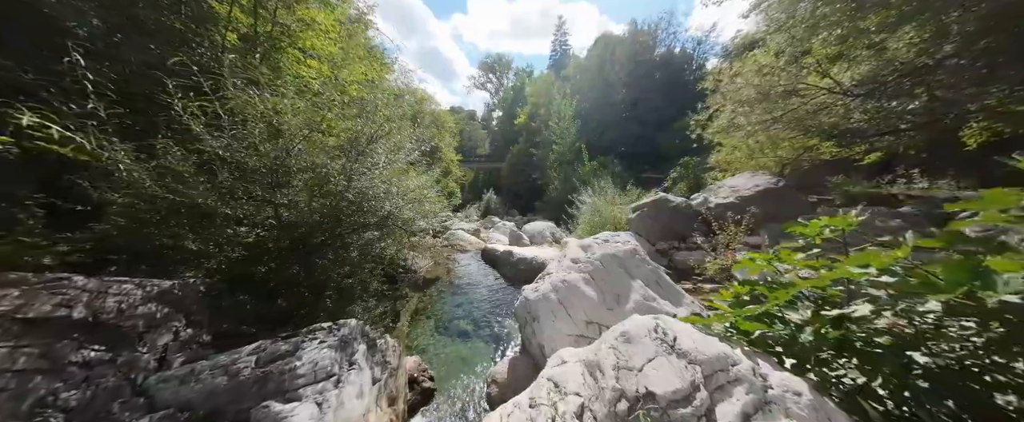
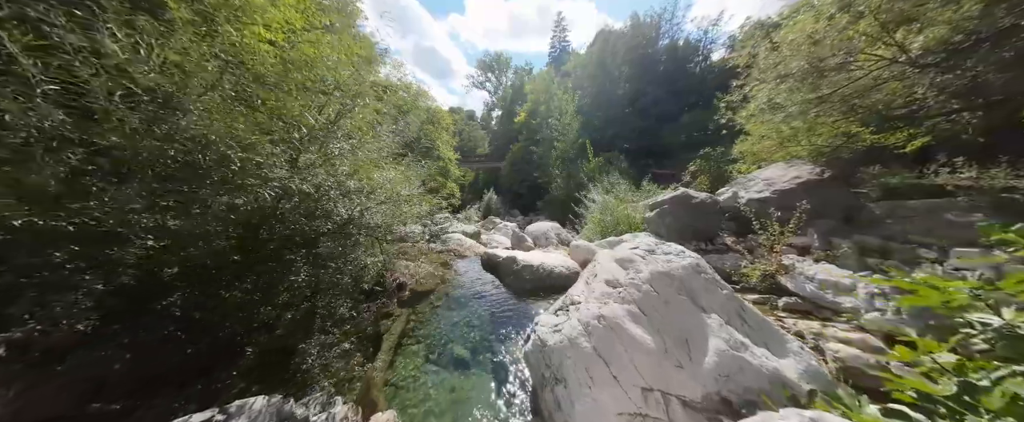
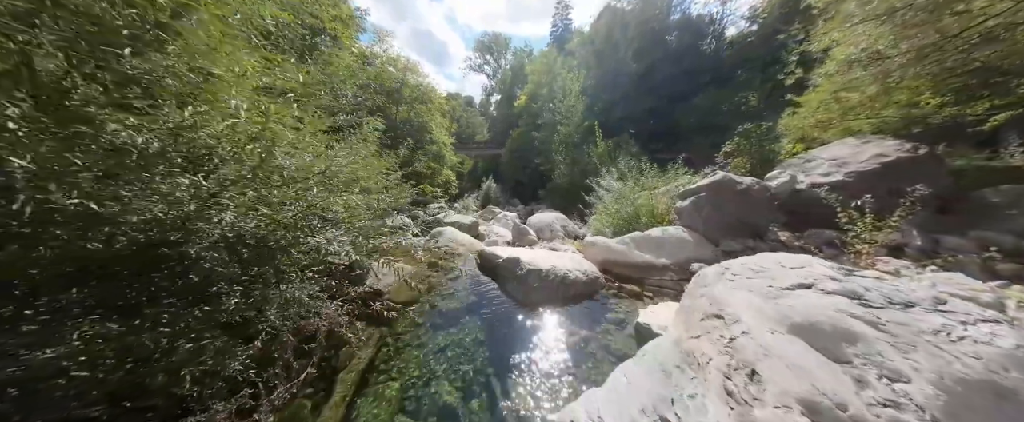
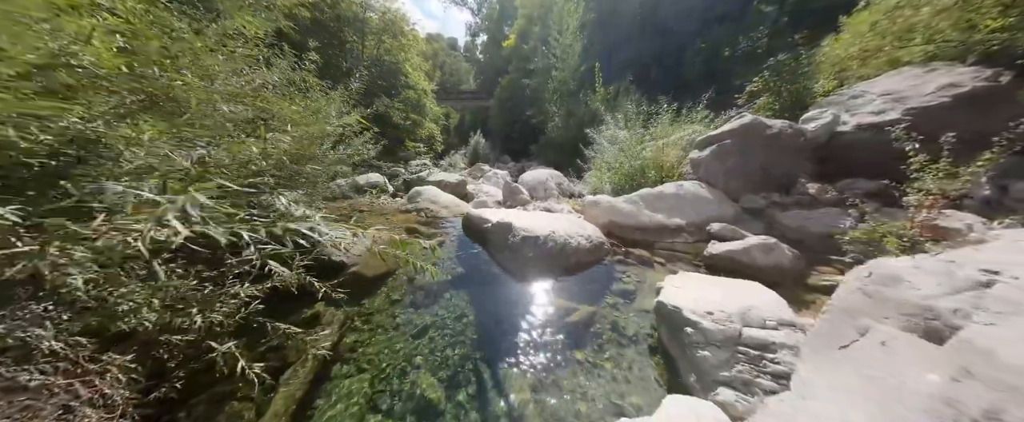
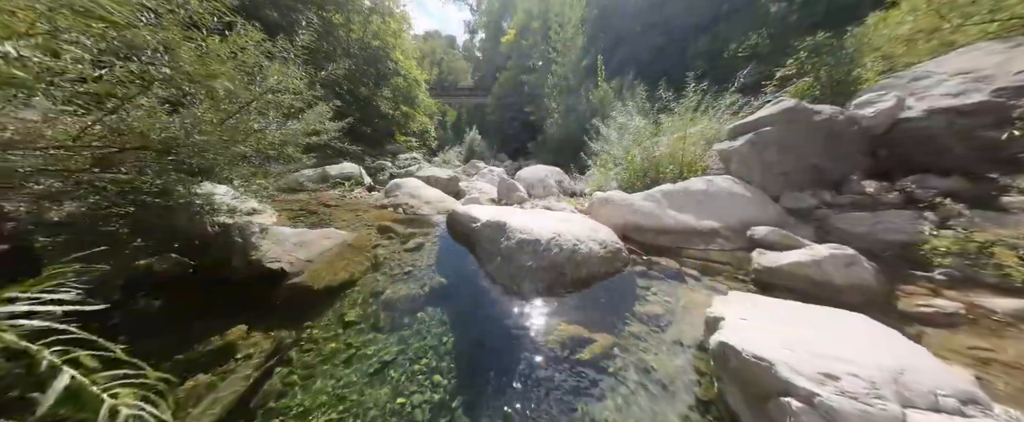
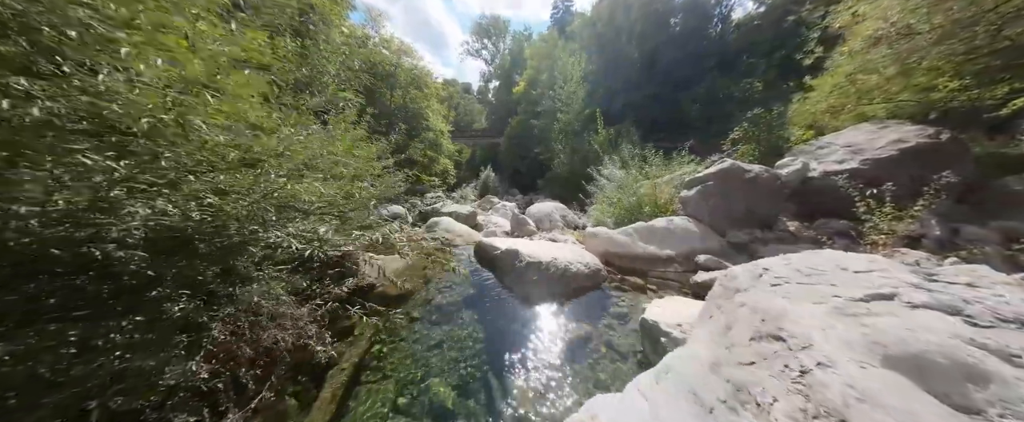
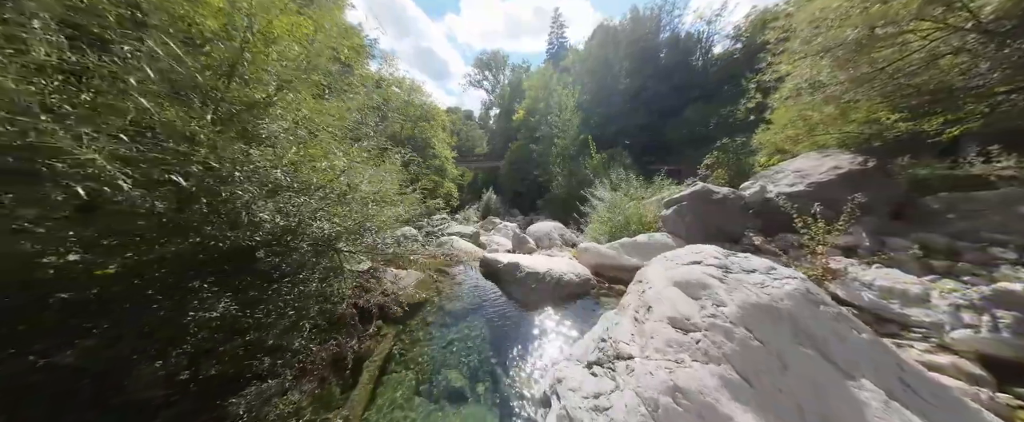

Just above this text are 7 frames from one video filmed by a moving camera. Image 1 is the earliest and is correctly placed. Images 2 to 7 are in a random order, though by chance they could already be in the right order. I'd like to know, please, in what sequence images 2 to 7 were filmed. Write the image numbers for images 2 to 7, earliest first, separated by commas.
2, 7, 3, 6, 4, 5
